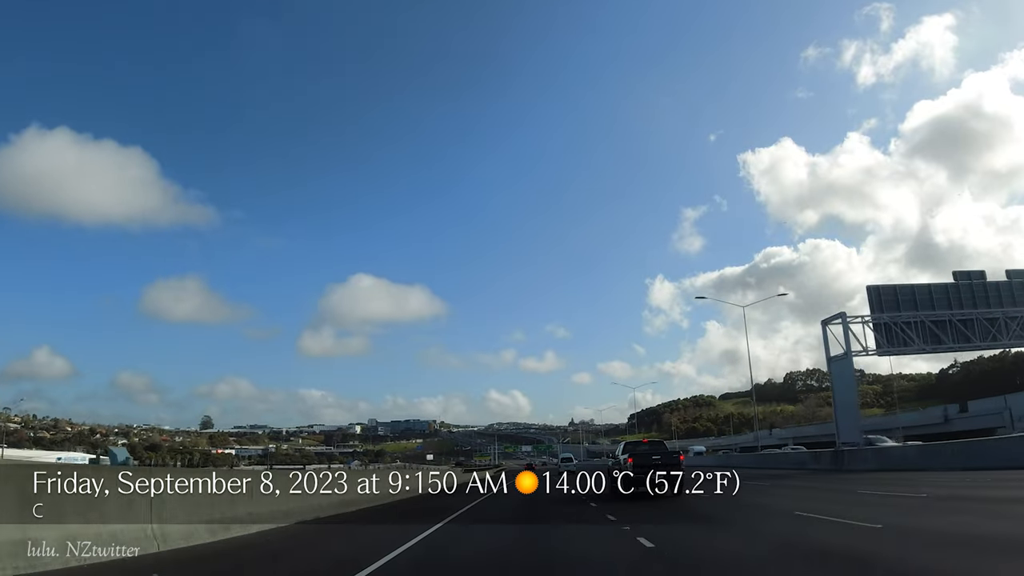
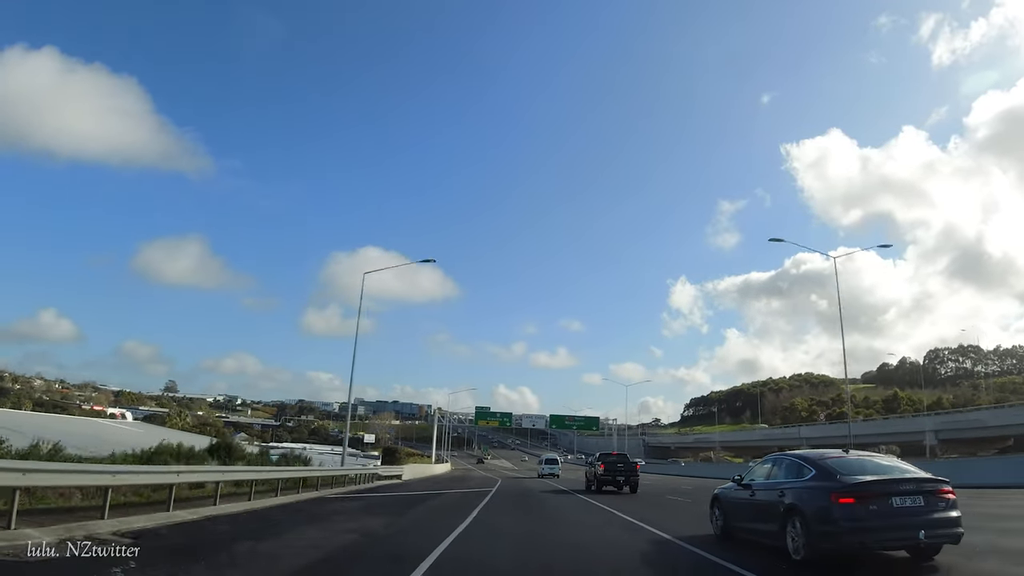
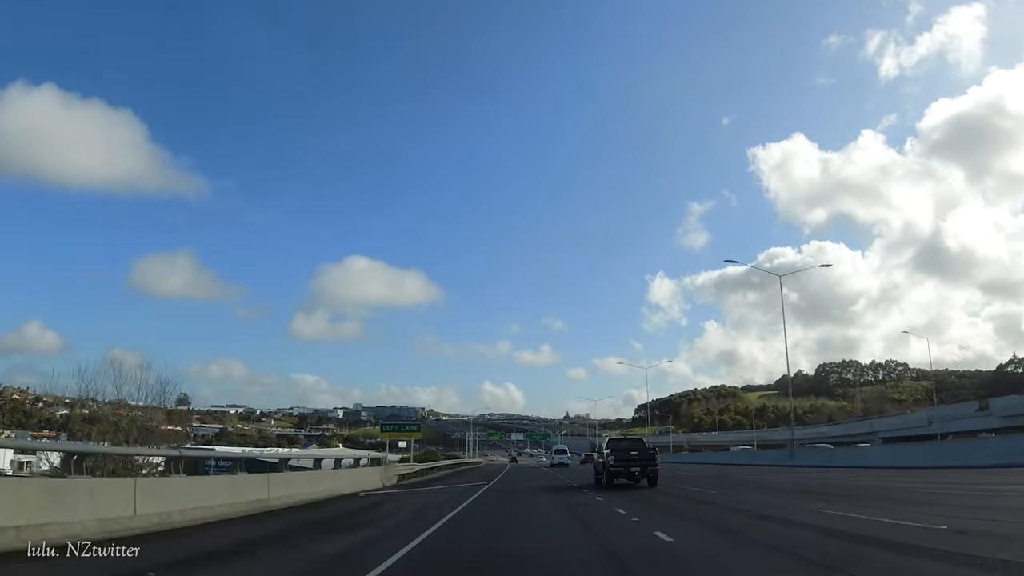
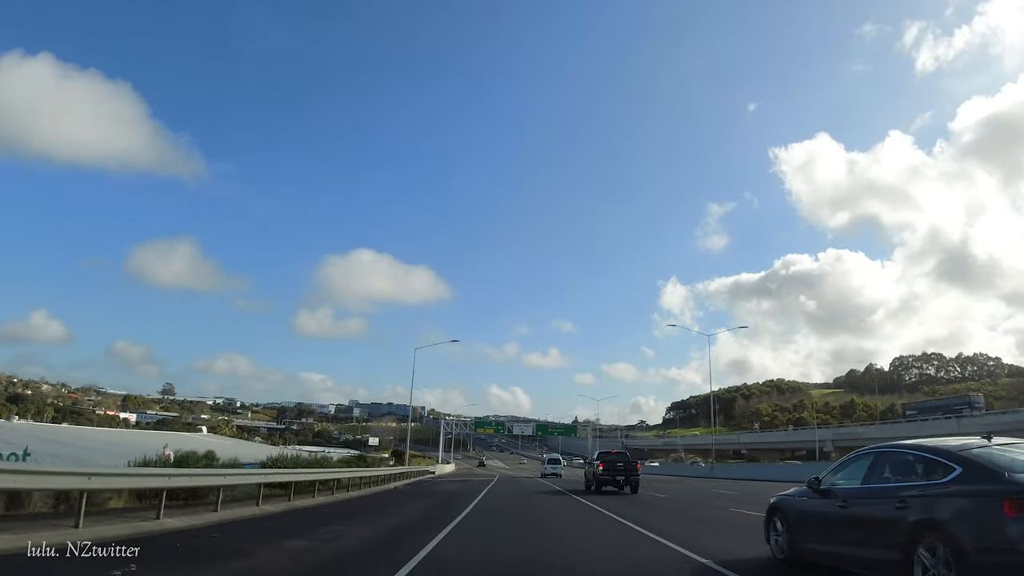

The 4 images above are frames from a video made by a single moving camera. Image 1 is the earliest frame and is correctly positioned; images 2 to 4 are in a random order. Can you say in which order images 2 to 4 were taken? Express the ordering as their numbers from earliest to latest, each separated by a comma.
3, 4, 2
